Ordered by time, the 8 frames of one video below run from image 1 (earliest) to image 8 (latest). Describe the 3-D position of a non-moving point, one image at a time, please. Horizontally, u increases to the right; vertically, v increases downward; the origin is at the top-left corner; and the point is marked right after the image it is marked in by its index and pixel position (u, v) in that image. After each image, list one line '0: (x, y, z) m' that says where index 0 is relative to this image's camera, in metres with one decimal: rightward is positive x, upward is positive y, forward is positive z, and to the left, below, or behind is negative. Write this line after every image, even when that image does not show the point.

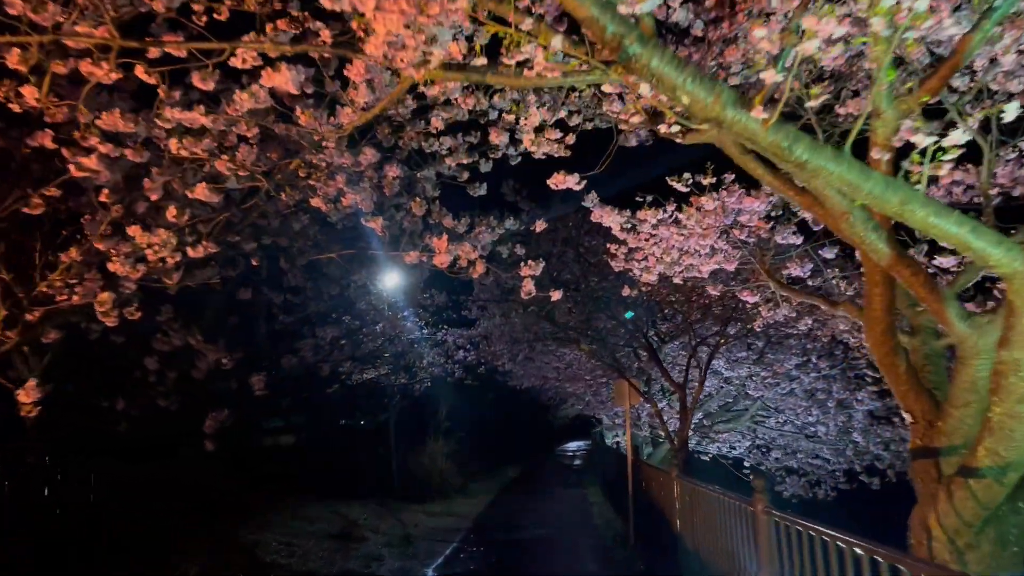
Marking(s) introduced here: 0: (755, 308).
0: (+4.6, -0.4, +15.4) m
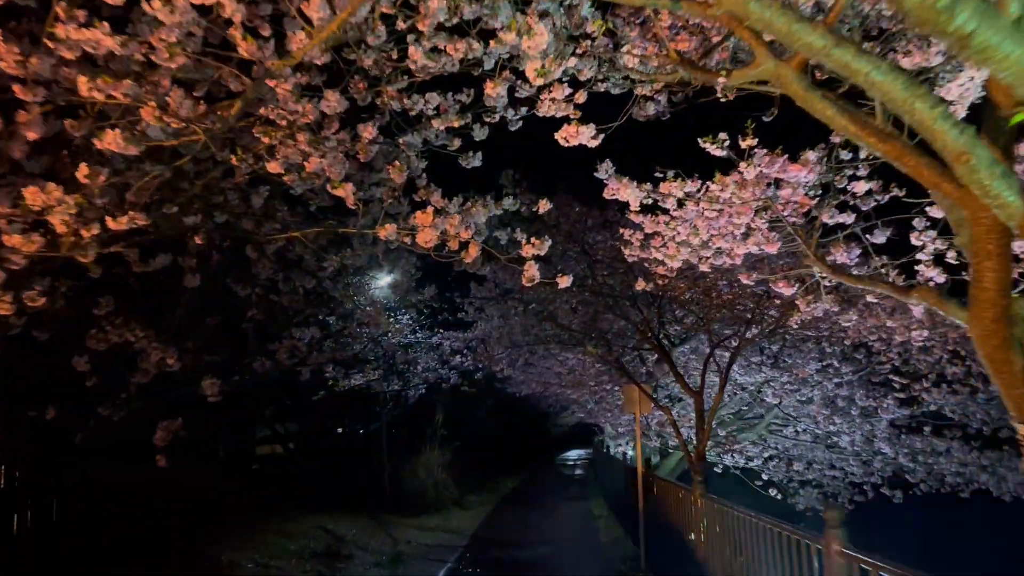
0: (+4.6, -0.3, +14.0) m
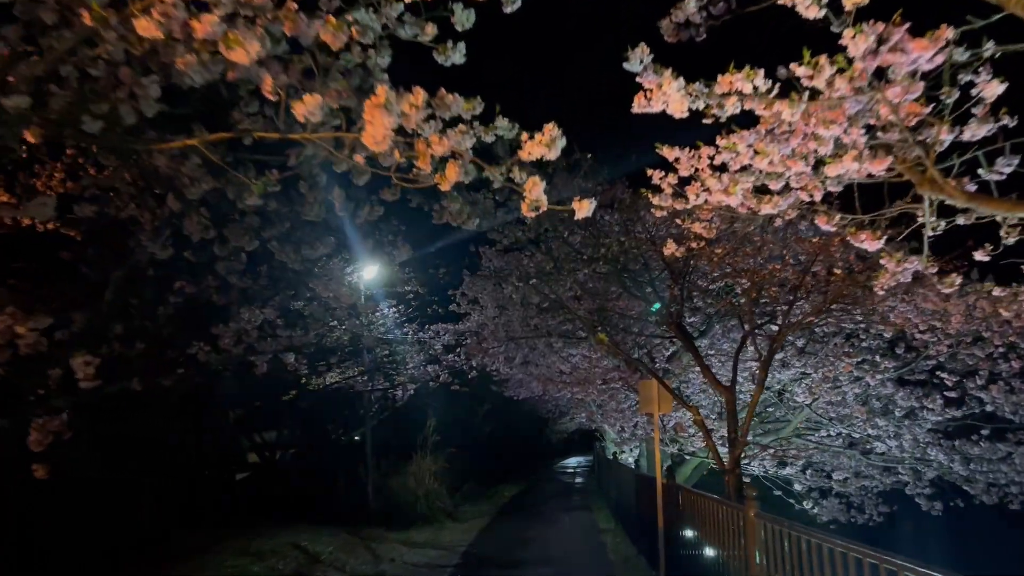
0: (+4.5, 0.0, +11.9) m
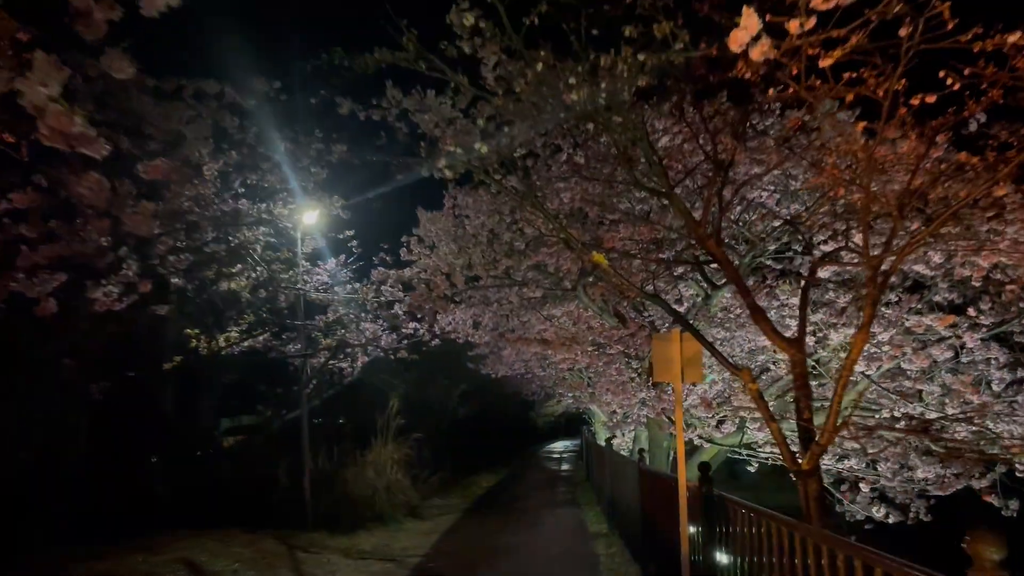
0: (+4.0, +1.0, +7.7) m
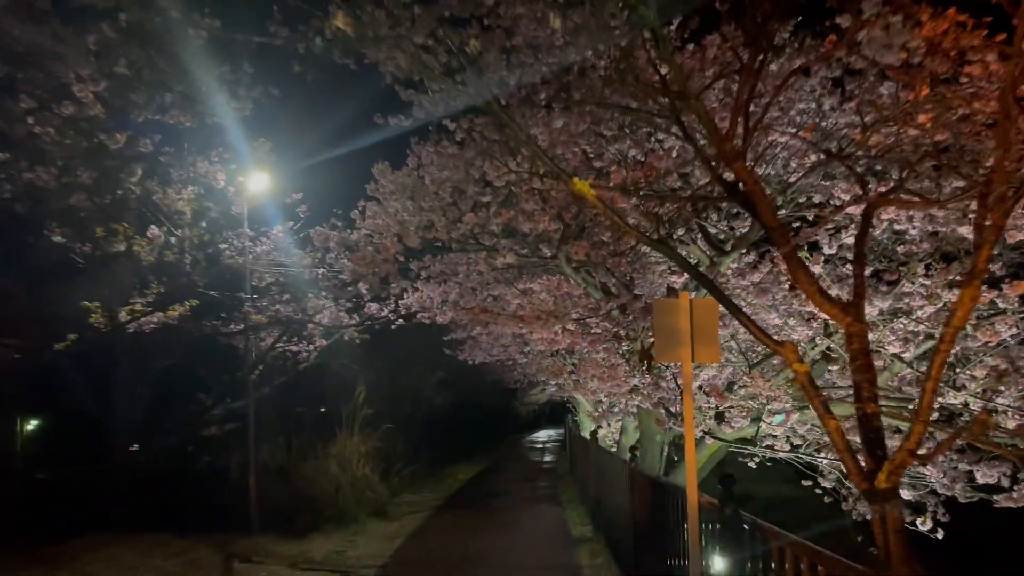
0: (+3.7, +1.3, +5.7) m
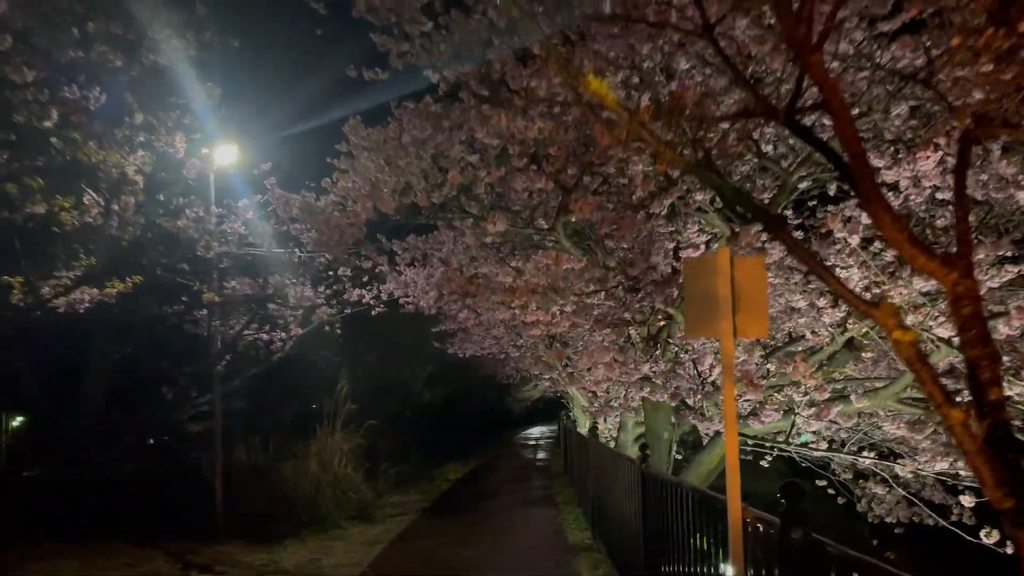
0: (+3.7, +1.6, +4.4) m
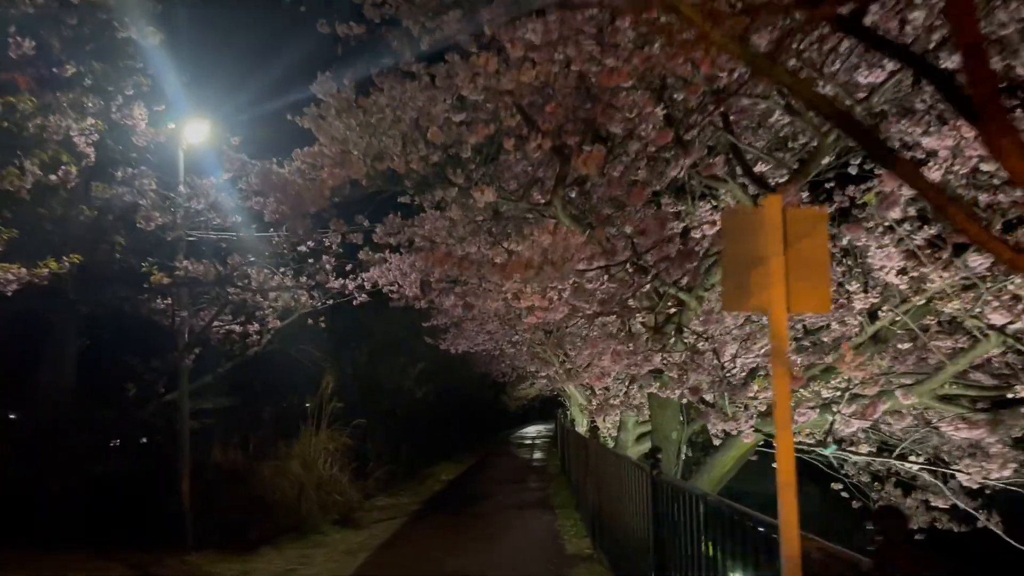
0: (+3.6, +1.8, +3.3) m
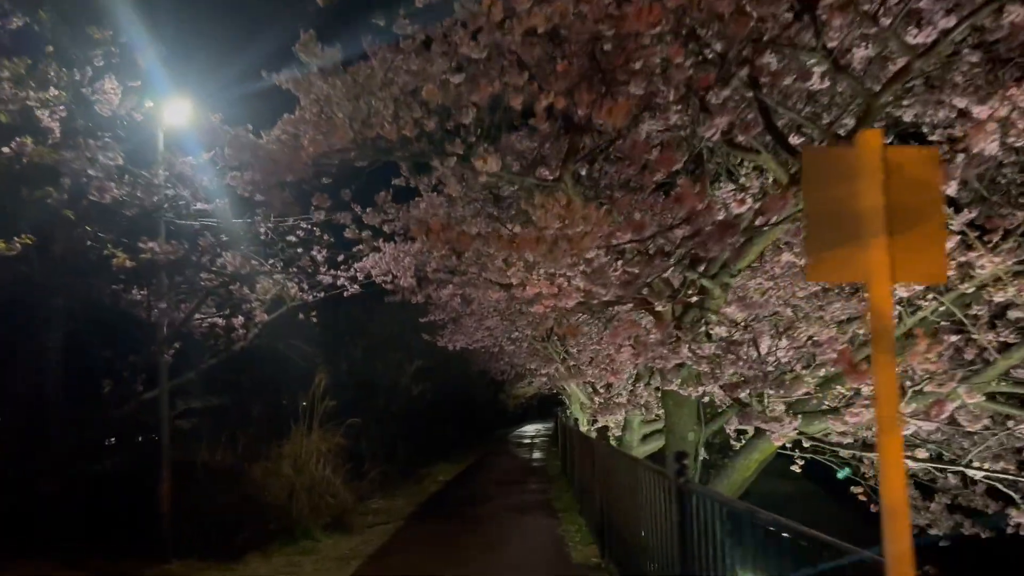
0: (+3.7, +1.9, +2.4) m
